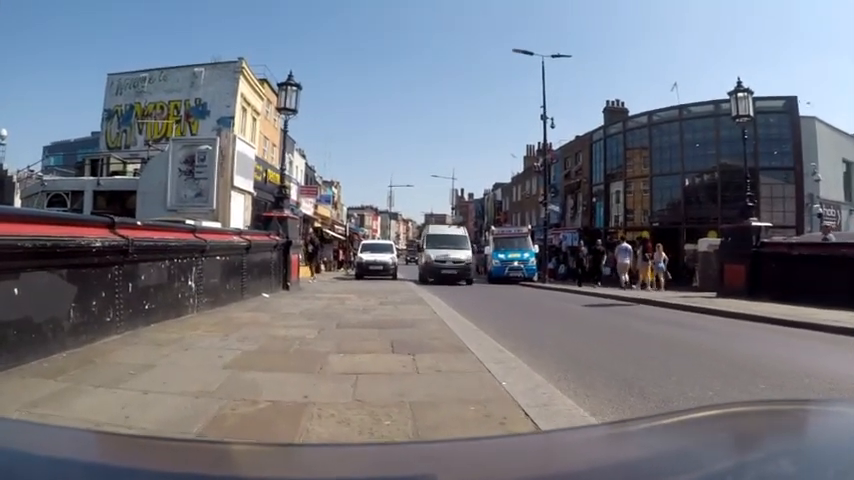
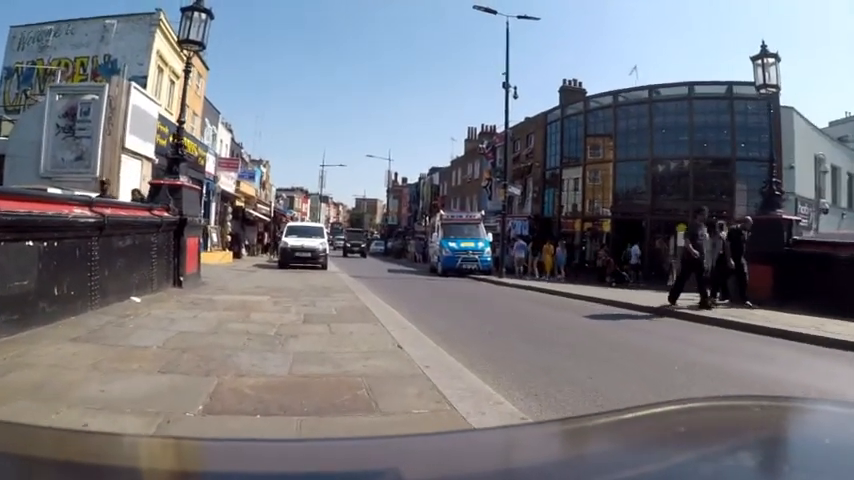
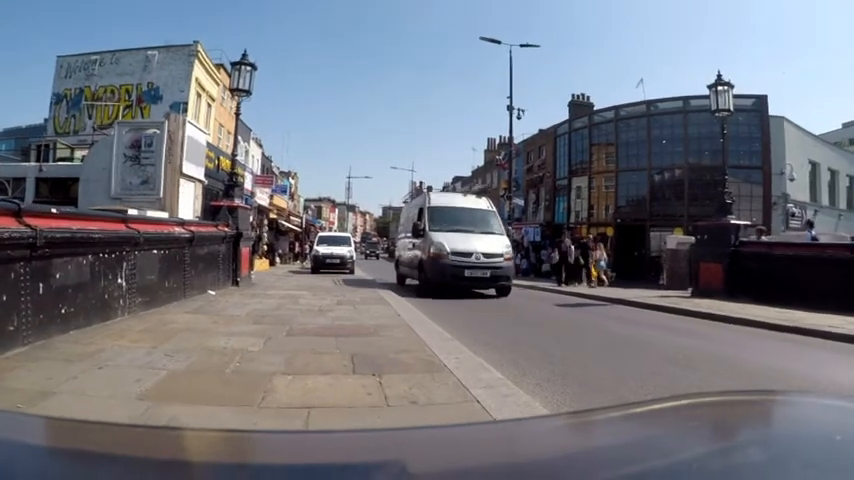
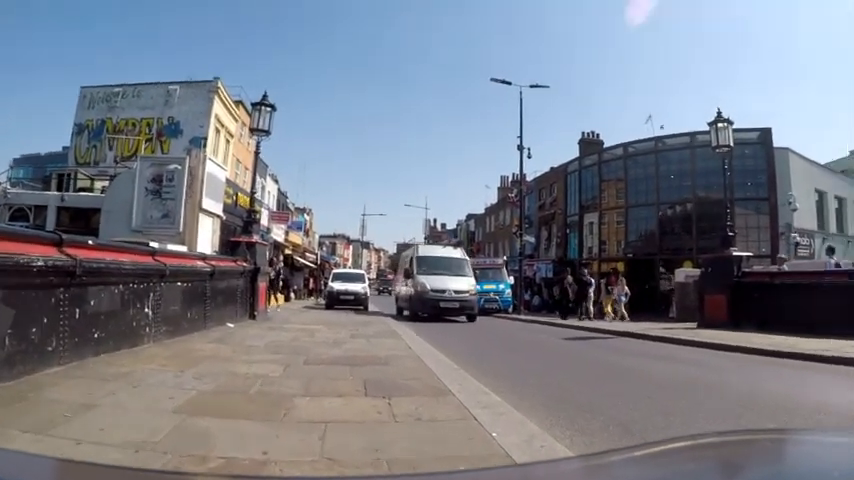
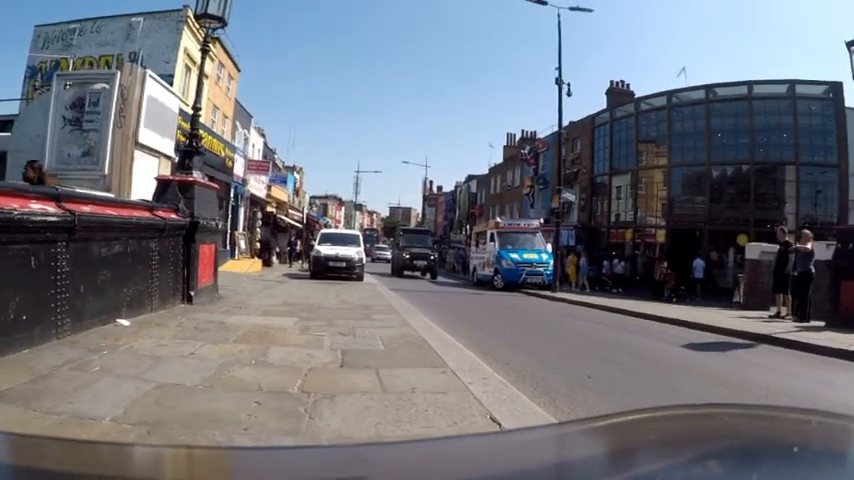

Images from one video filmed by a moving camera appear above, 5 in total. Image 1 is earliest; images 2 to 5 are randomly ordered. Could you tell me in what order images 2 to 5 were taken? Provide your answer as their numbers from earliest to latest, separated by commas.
4, 3, 2, 5
